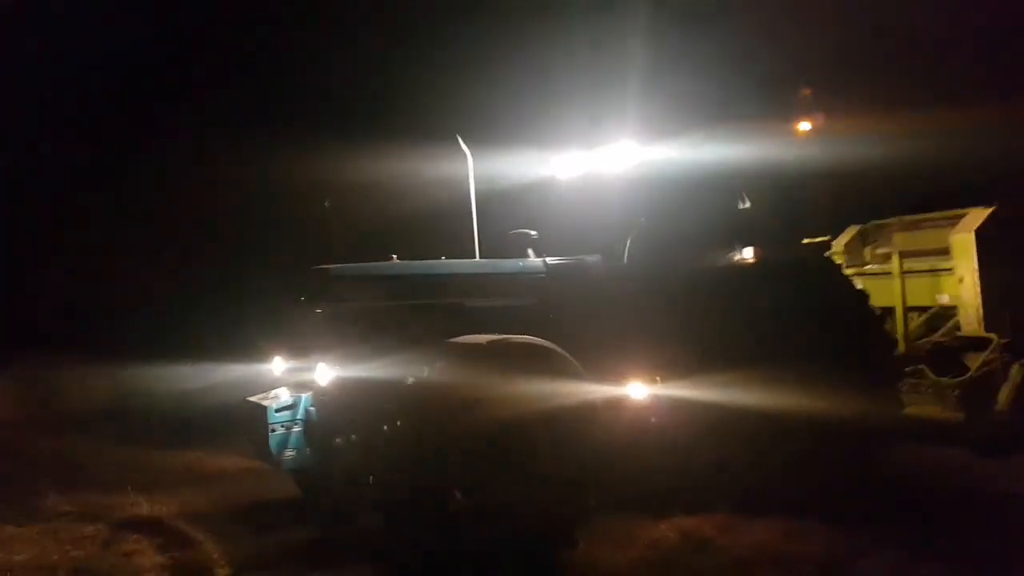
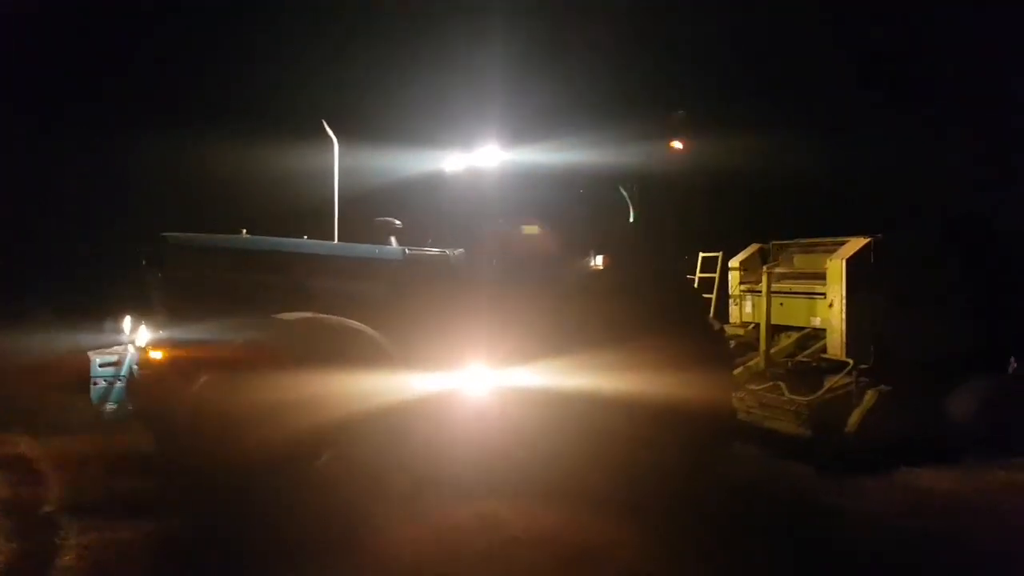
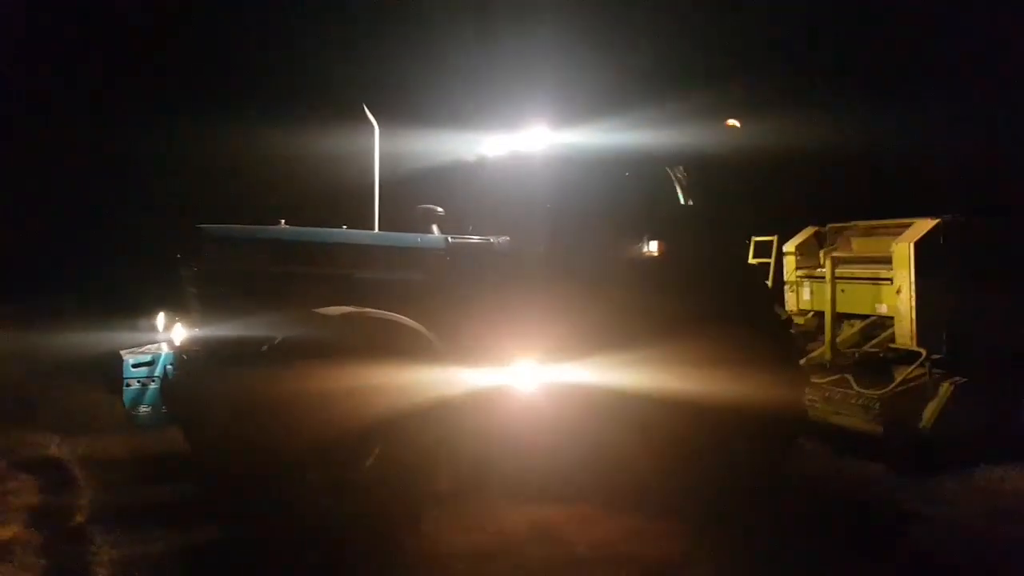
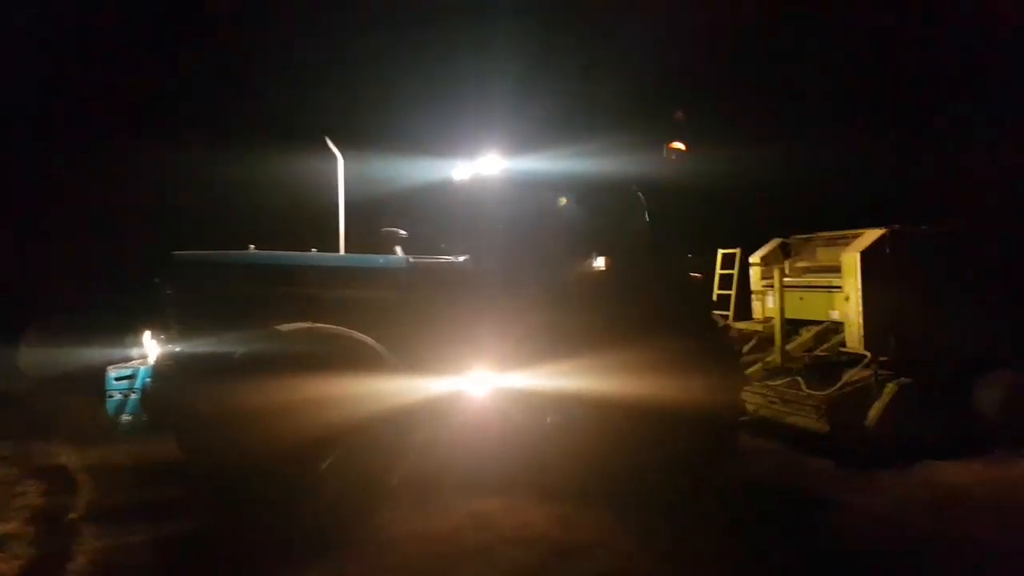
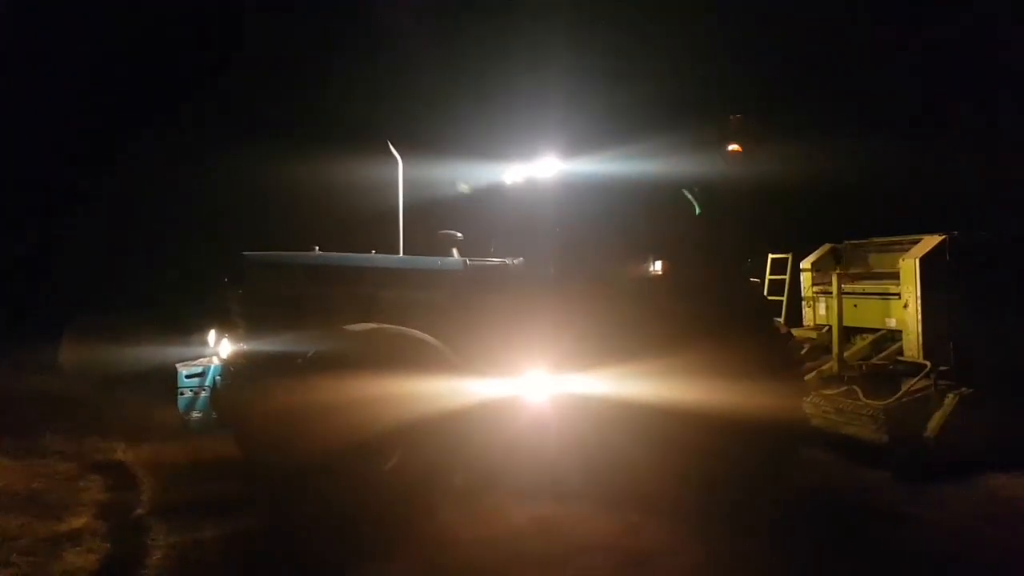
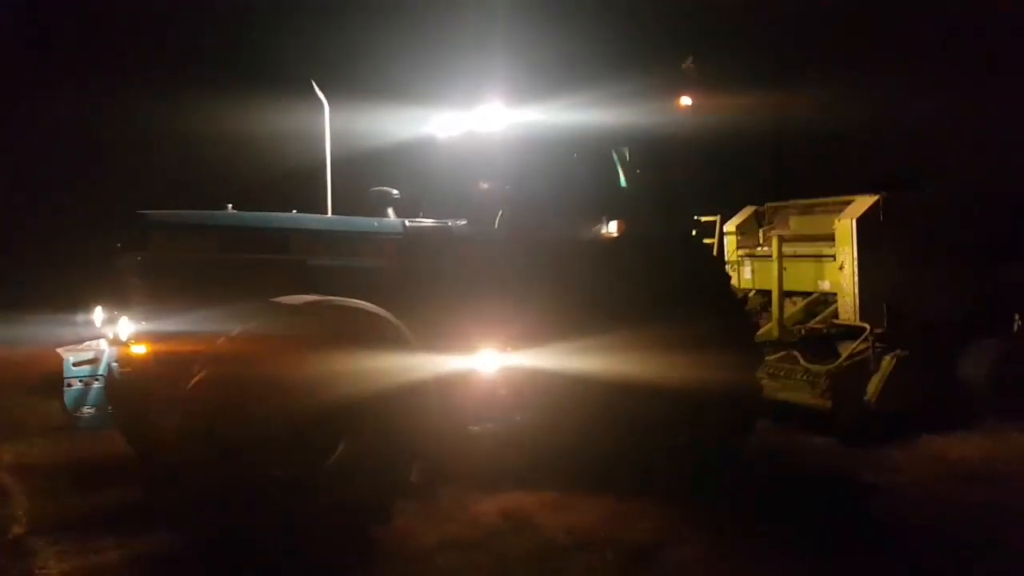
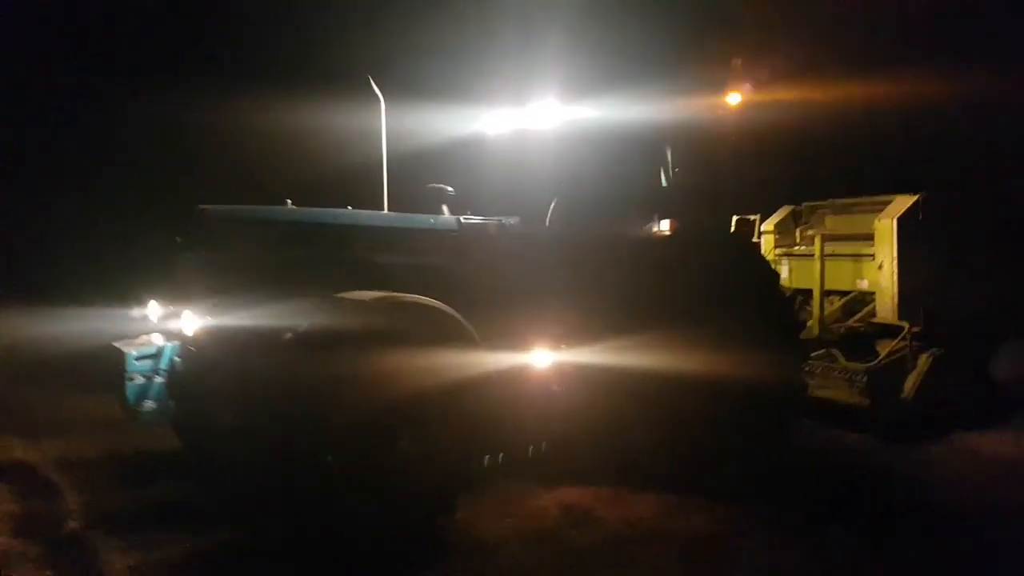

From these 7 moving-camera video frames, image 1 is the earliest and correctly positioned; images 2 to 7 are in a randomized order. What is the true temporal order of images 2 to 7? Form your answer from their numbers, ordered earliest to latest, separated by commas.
7, 6, 3, 2, 5, 4
